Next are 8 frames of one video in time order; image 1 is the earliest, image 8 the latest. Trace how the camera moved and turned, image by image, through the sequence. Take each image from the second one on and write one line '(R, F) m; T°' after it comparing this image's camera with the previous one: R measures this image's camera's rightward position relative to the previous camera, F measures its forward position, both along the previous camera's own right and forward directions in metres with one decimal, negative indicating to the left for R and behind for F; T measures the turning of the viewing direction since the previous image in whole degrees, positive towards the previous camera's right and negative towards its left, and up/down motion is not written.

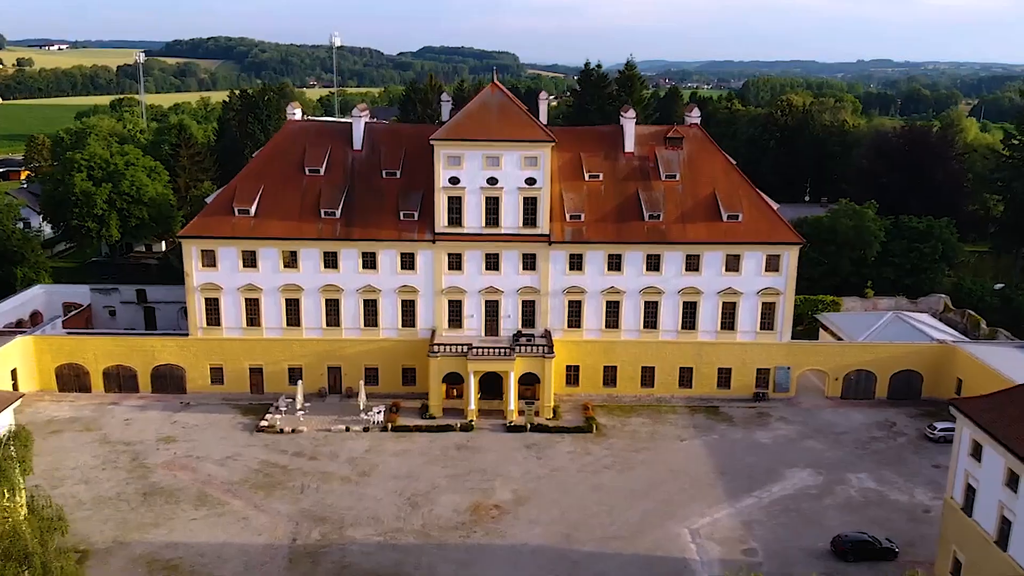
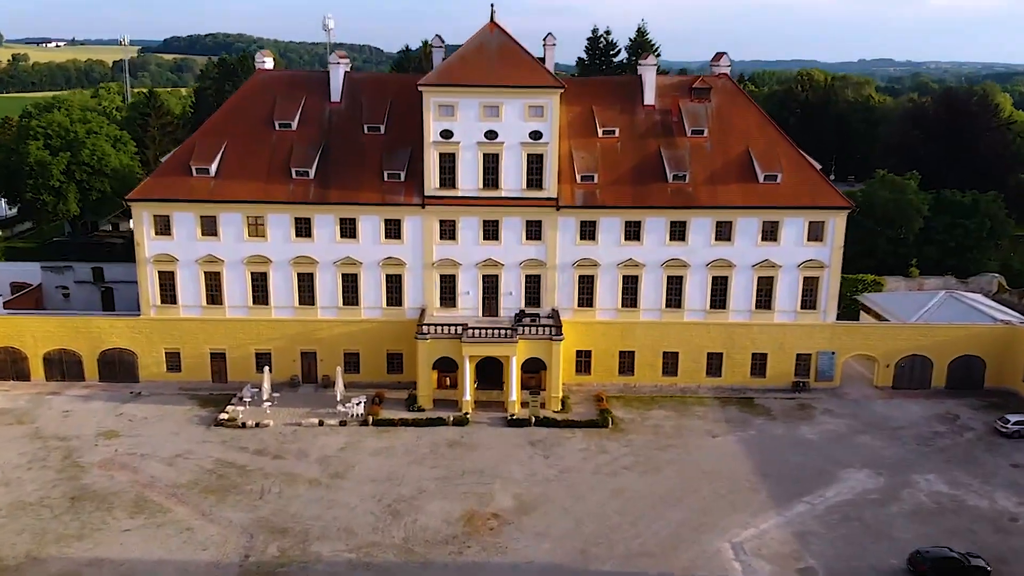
(-0.1, +7.1) m; 0°
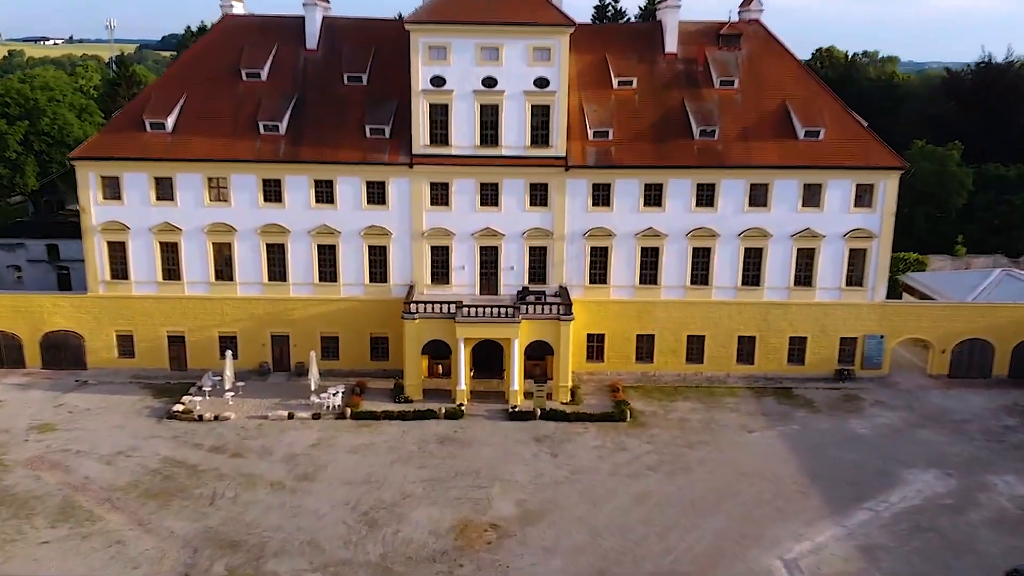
(-0.1, +5.9) m; 0°
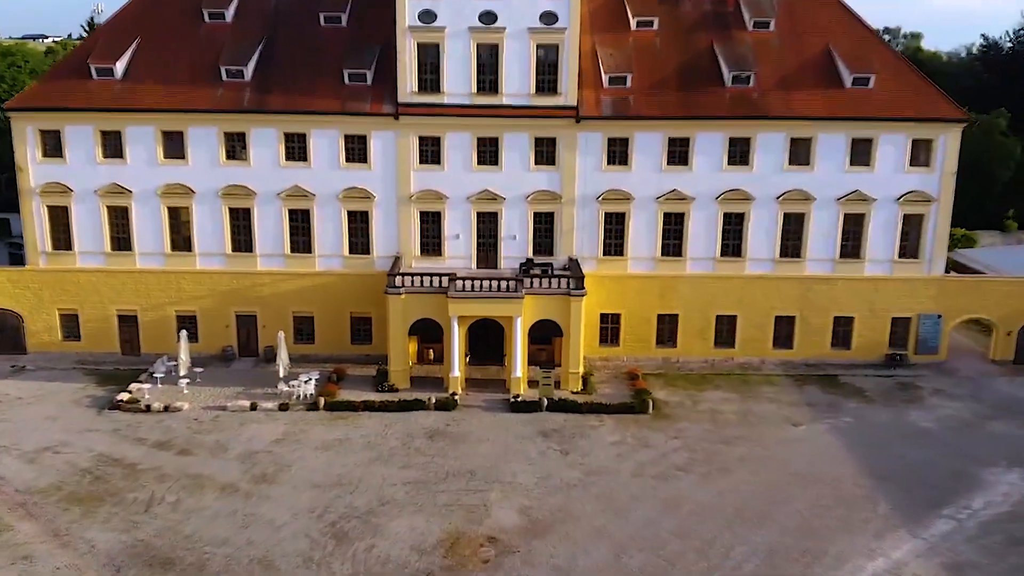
(-0.1, +5.3) m; 0°
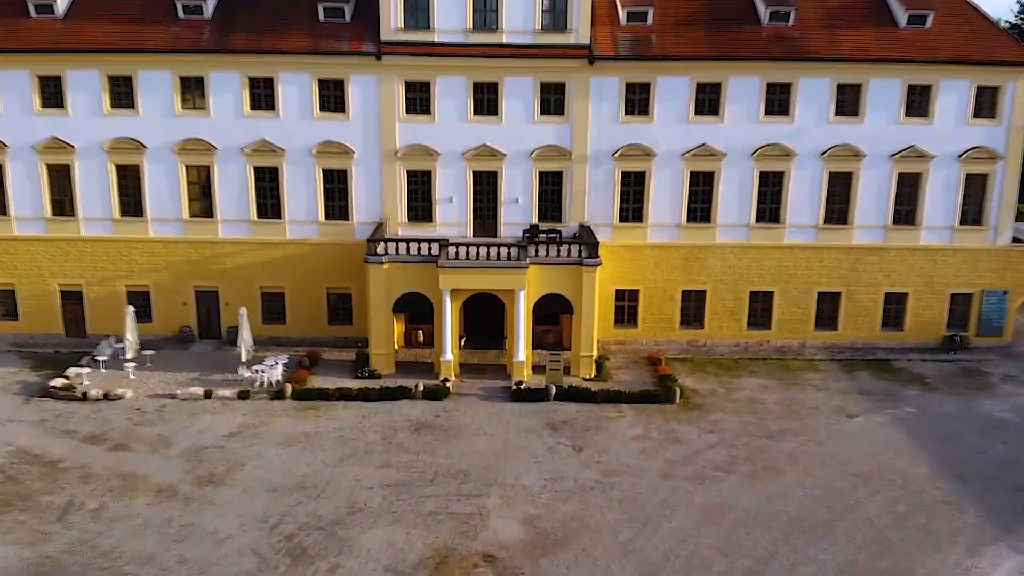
(-0.1, +4.6) m; 0°
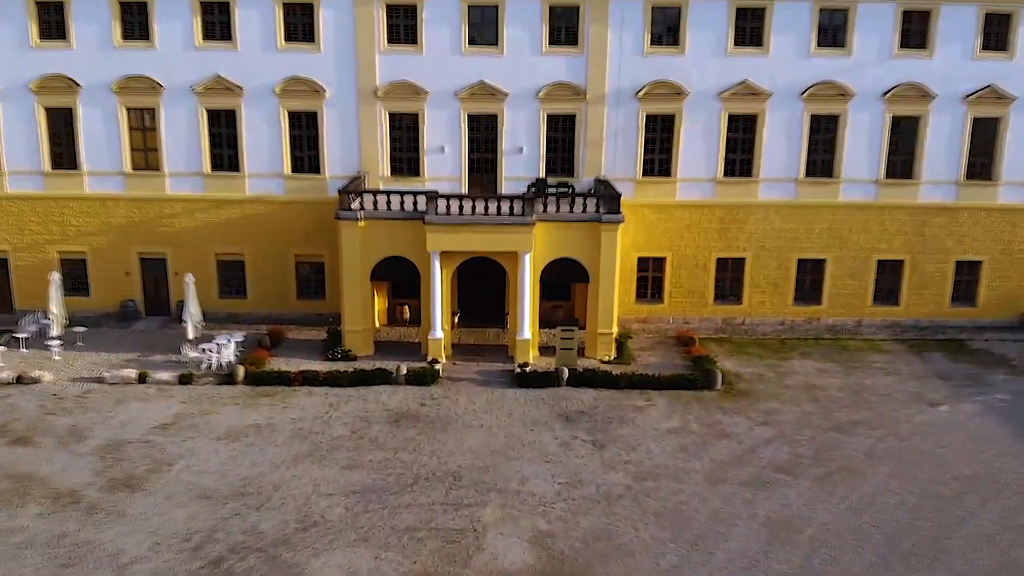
(-0.1, +4.7) m; 0°
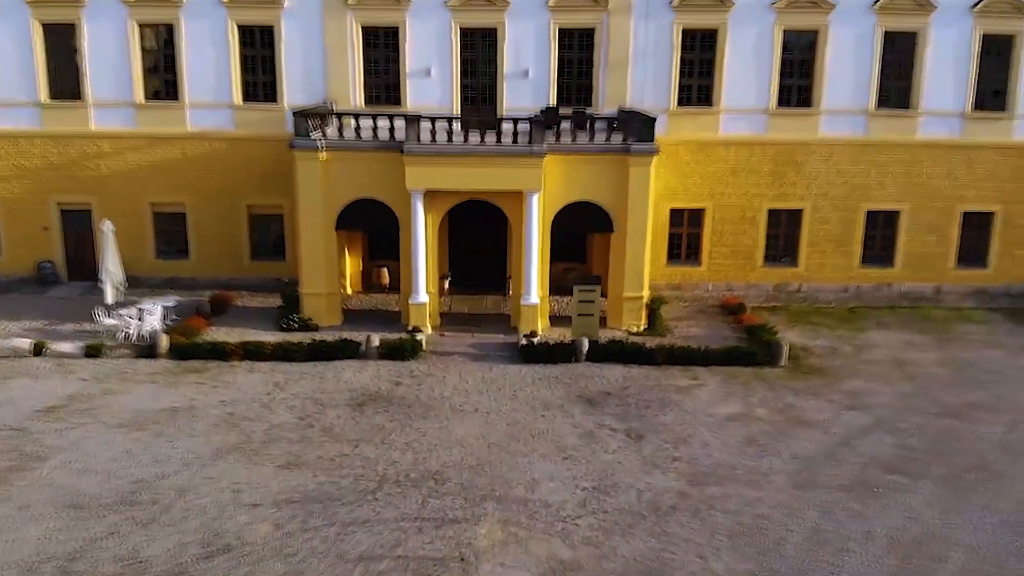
(-0.1, +4.6) m; 0°
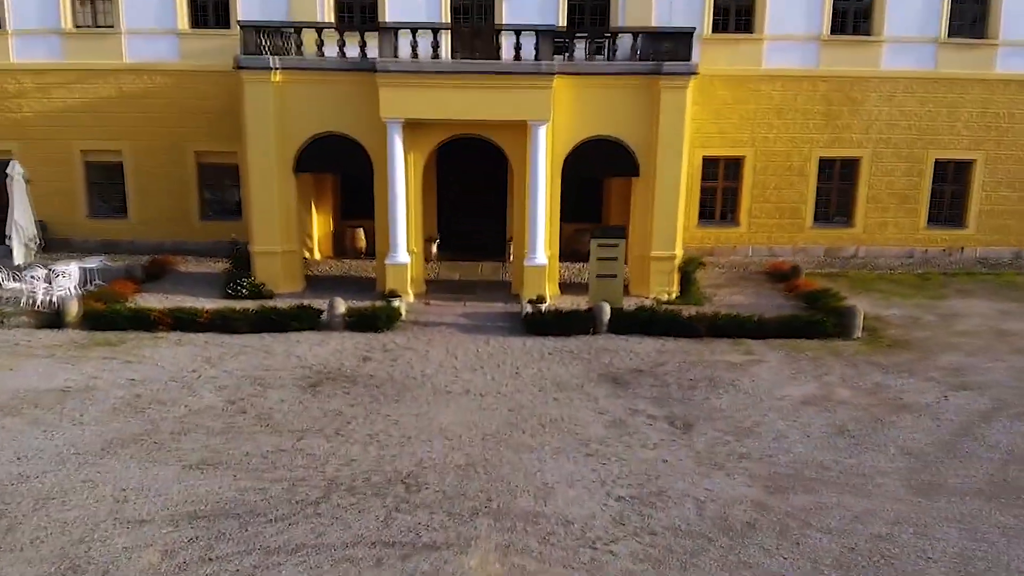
(0.0, +3.3) m; 0°
